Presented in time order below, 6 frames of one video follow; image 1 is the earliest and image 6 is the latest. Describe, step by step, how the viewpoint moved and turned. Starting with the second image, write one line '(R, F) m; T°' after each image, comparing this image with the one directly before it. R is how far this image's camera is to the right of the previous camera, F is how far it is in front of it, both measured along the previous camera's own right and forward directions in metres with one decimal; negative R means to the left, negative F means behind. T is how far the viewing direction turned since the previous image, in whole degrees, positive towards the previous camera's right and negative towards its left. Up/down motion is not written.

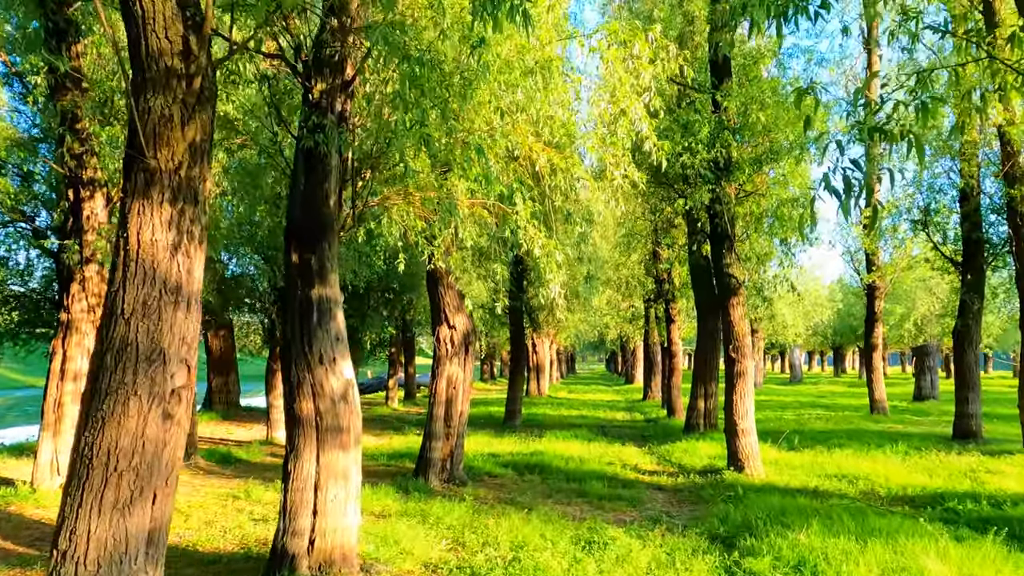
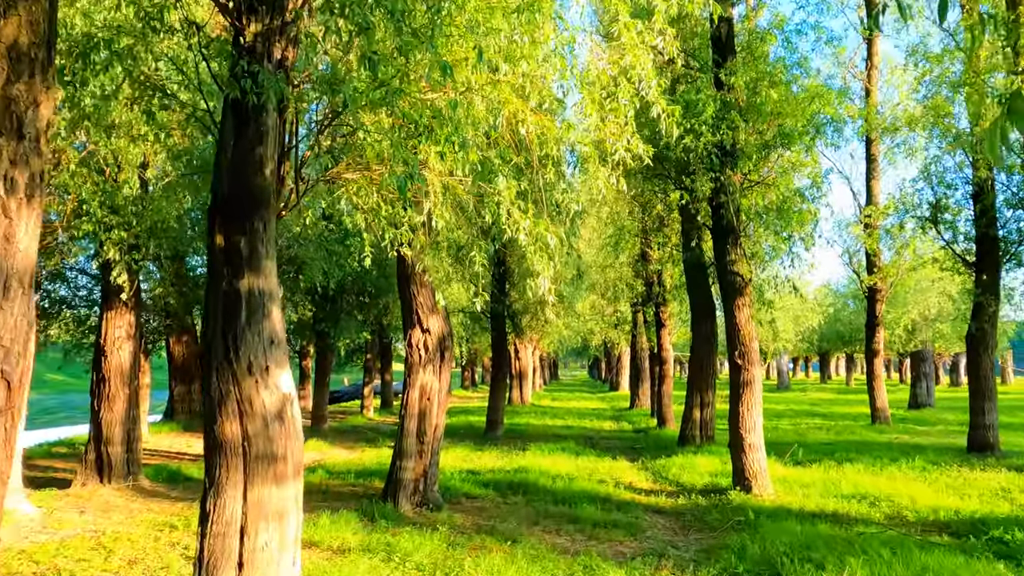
(0.0, +1.2) m; +1°
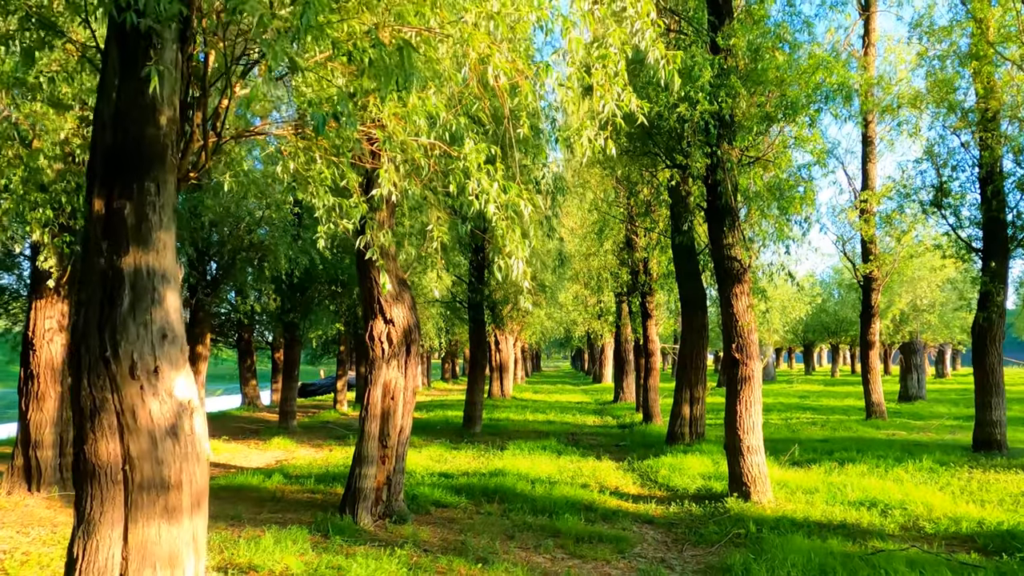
(+0.1, +1.0) m; +1°
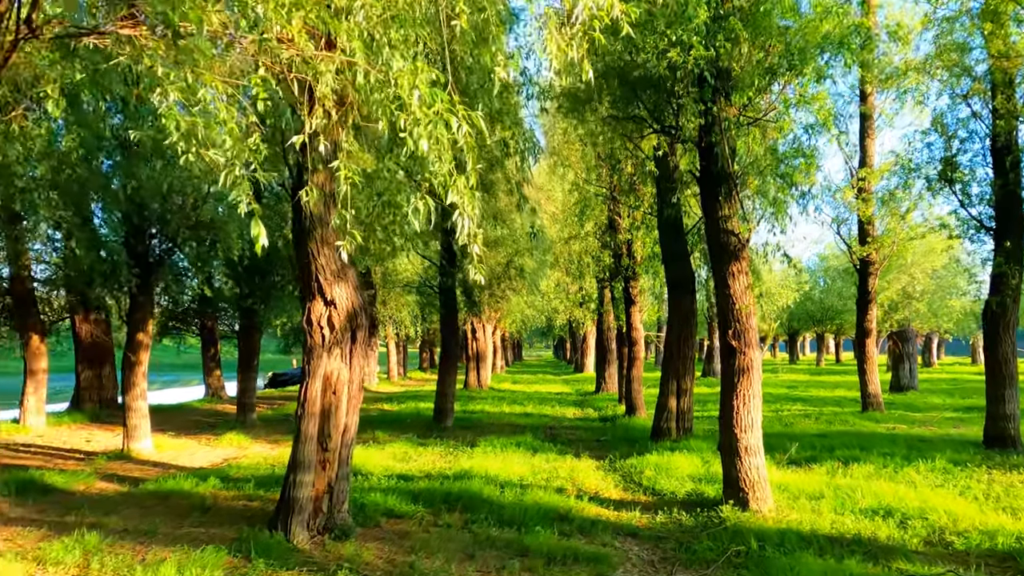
(+0.2, +1.2) m; +1°
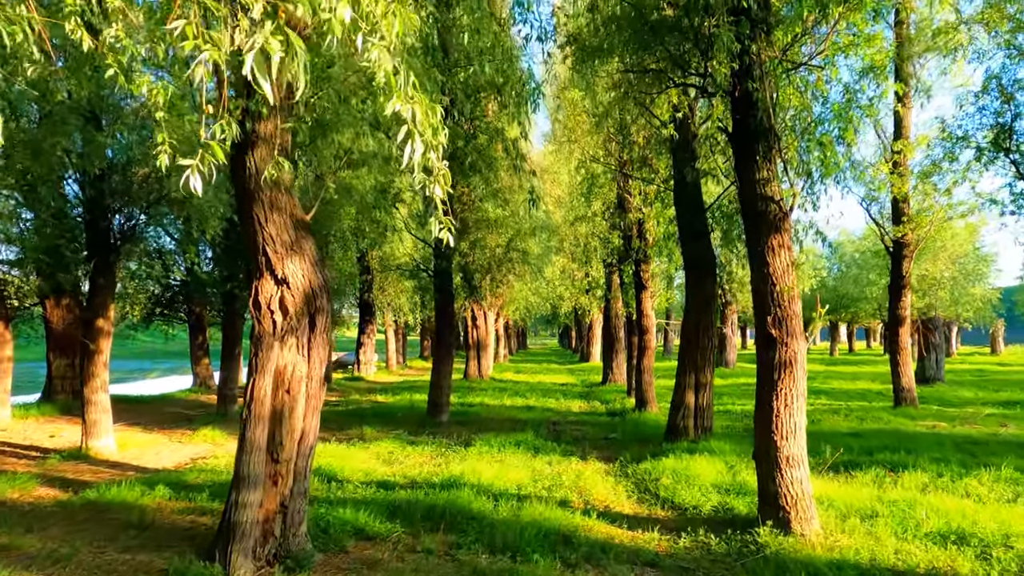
(+0.1, +1.4) m; 0°
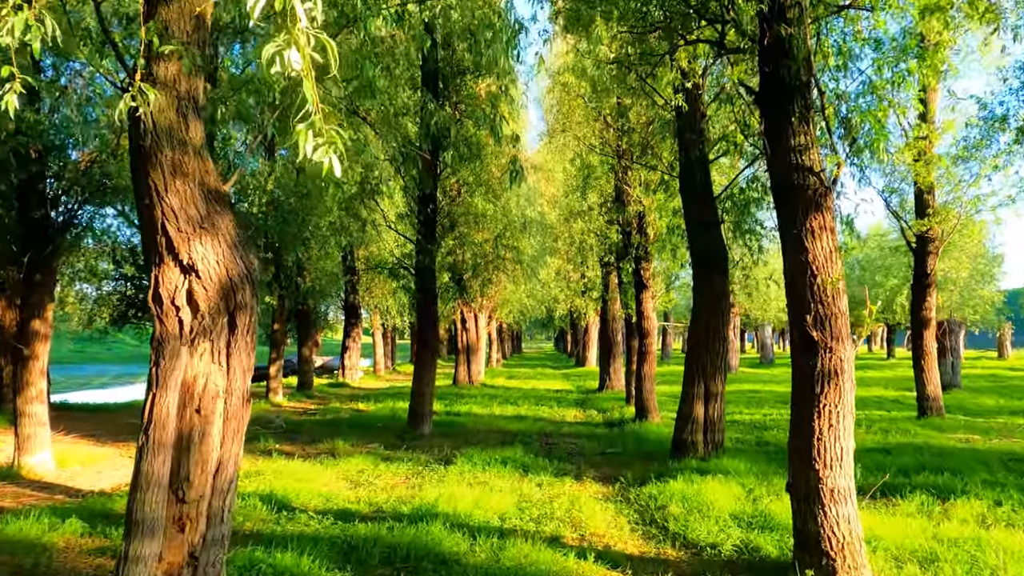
(+0.1, +1.3) m; 0°
